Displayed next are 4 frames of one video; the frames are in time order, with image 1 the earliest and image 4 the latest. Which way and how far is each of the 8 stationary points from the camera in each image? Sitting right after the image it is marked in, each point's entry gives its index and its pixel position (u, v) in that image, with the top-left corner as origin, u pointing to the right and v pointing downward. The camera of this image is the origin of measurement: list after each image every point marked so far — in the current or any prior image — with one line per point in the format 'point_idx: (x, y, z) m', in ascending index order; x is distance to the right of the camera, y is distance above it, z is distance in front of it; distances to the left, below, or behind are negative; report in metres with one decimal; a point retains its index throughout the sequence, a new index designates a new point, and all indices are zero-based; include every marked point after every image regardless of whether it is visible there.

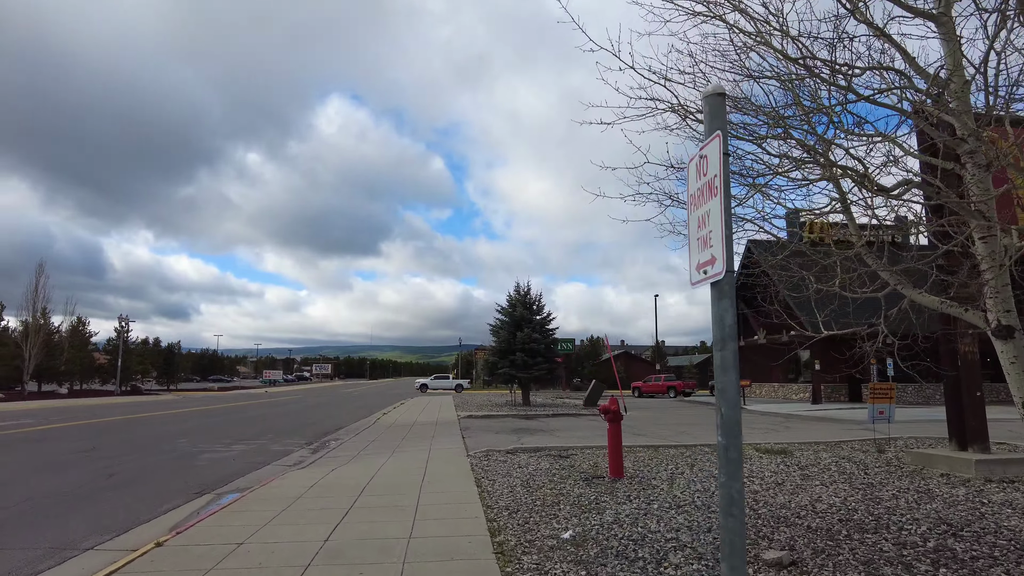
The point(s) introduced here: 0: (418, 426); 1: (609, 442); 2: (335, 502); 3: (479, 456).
0: (-2.4, -3.6, +16.9) m
1: (+1.3, -2.0, +8.4) m
2: (-1.9, -2.3, +7.0) m
3: (-0.5, -2.7, +10.3) m
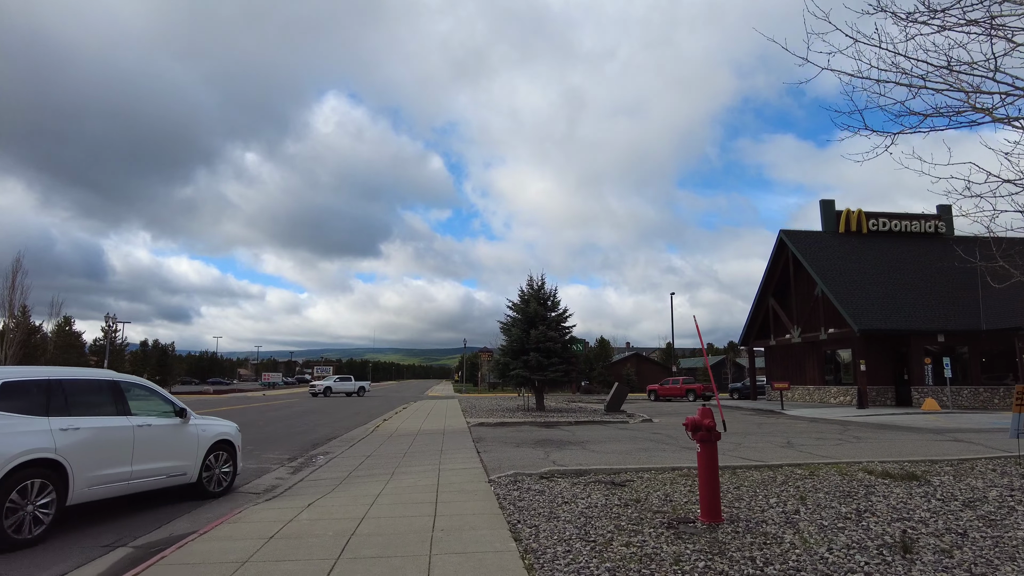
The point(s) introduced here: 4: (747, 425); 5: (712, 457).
0: (-2.0, -3.3, +14.4) m
1: (+1.7, -1.7, +5.9) m
2: (-1.5, -2.0, +4.5) m
3: (-0.1, -2.3, +7.8) m
4: (+6.5, -3.8, +18.1) m
5: (+1.8, -1.5, +5.9) m
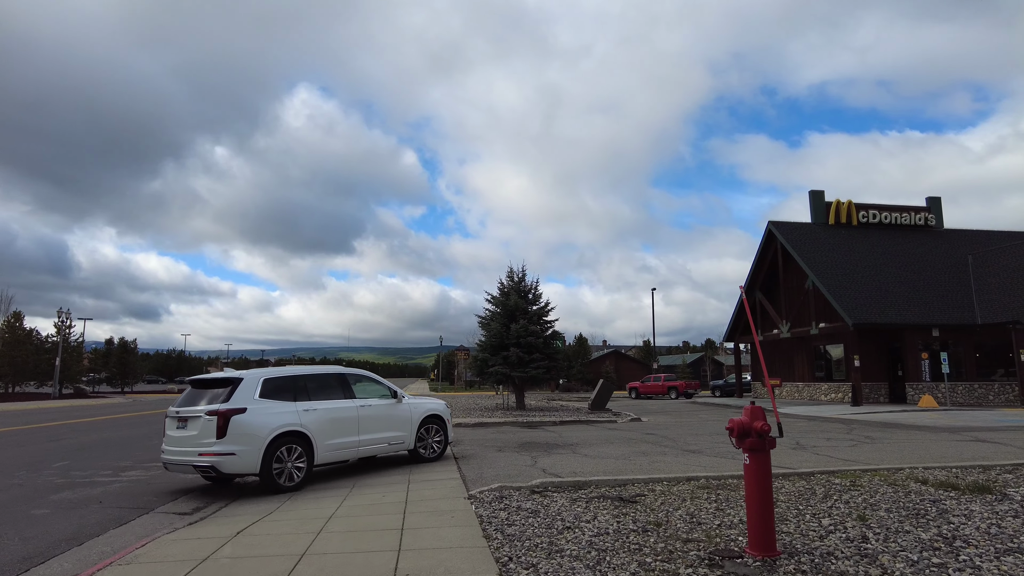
0: (-2.3, -3.0, +12.8) m
1: (+1.6, -1.4, +4.5) m
2: (-1.5, -1.7, +3.0) m
3: (-0.2, -2.1, +6.4) m
4: (+6.0, -3.5, +16.8) m
5: (+1.7, -1.3, +4.5) m
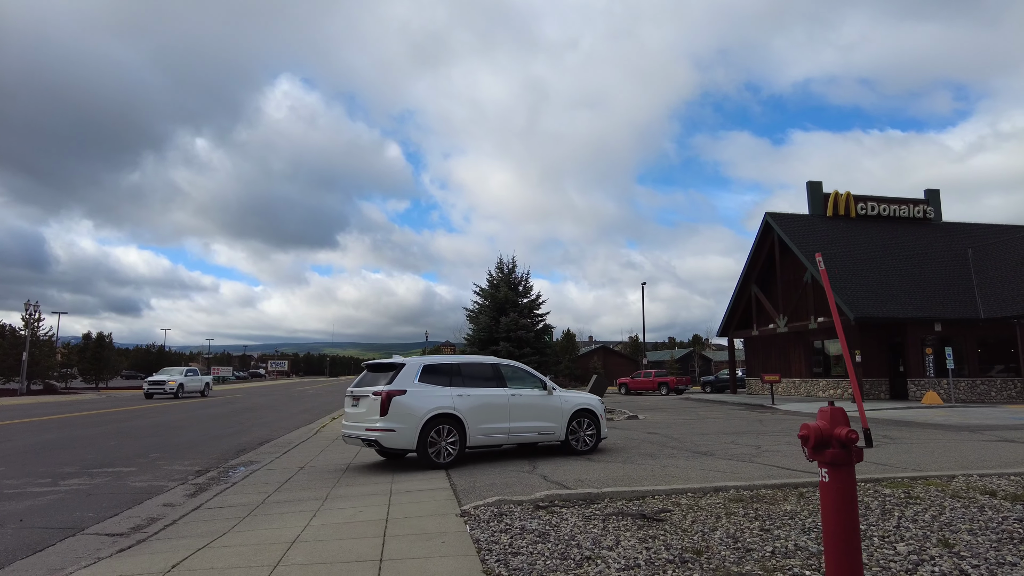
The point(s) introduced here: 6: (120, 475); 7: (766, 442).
0: (-2.5, -2.7, +11.7) m
1: (+1.7, -1.2, +3.5) m
2: (-1.4, -1.5, +1.9) m
3: (-0.2, -1.9, +5.3) m
4: (+5.7, -3.3, +15.9) m
5: (+1.8, -1.1, +3.5) m
6: (-5.4, -2.6, +9.0) m
7: (+4.6, -2.8, +11.9) m
